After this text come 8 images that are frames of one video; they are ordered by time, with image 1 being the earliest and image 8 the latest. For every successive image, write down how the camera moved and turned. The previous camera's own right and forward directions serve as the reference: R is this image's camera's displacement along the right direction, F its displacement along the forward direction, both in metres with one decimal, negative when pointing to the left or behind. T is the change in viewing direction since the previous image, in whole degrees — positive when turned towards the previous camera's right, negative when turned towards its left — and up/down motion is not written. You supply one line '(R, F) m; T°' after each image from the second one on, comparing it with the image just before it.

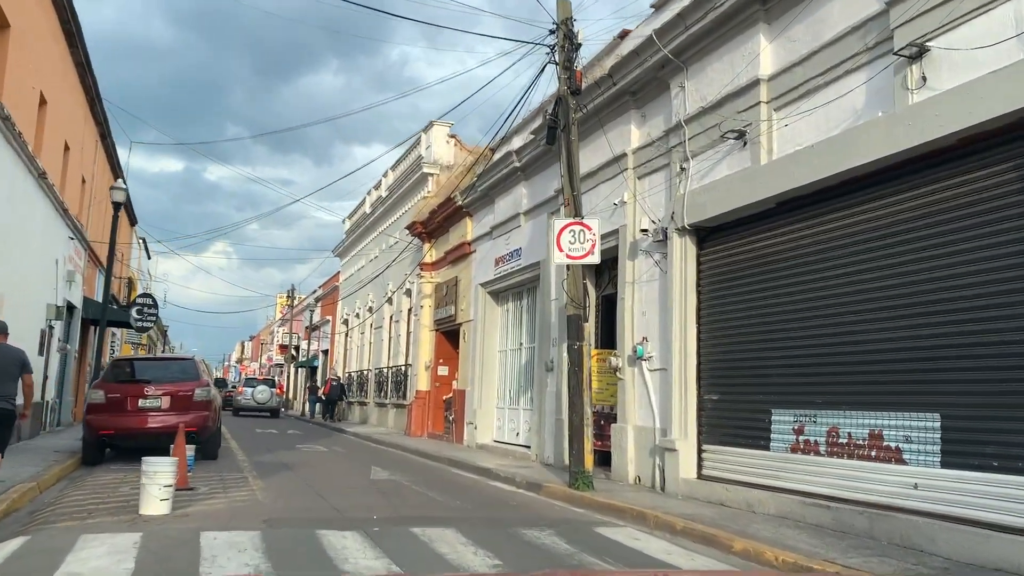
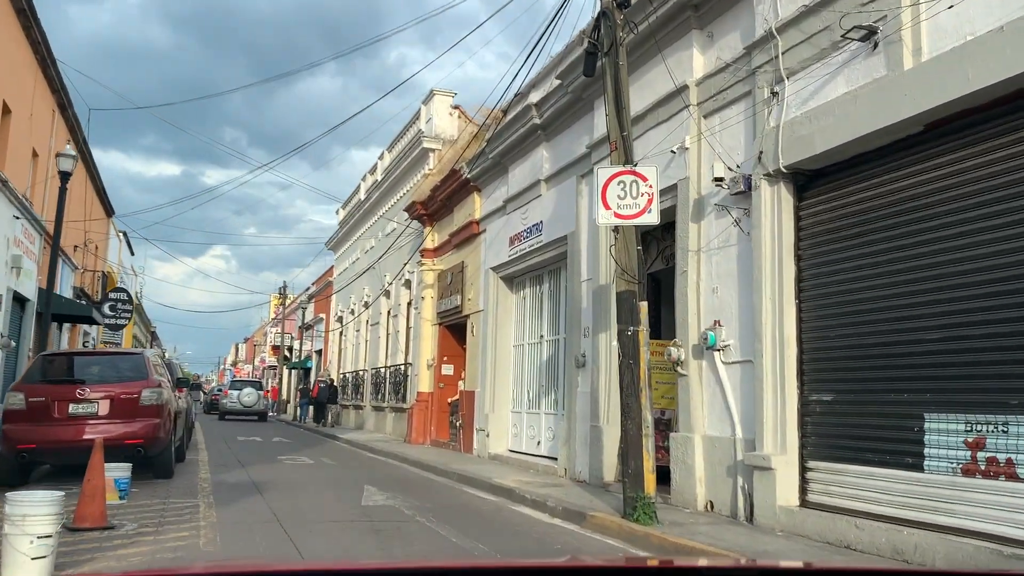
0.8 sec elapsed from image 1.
(-0.4, +2.8) m; 0°
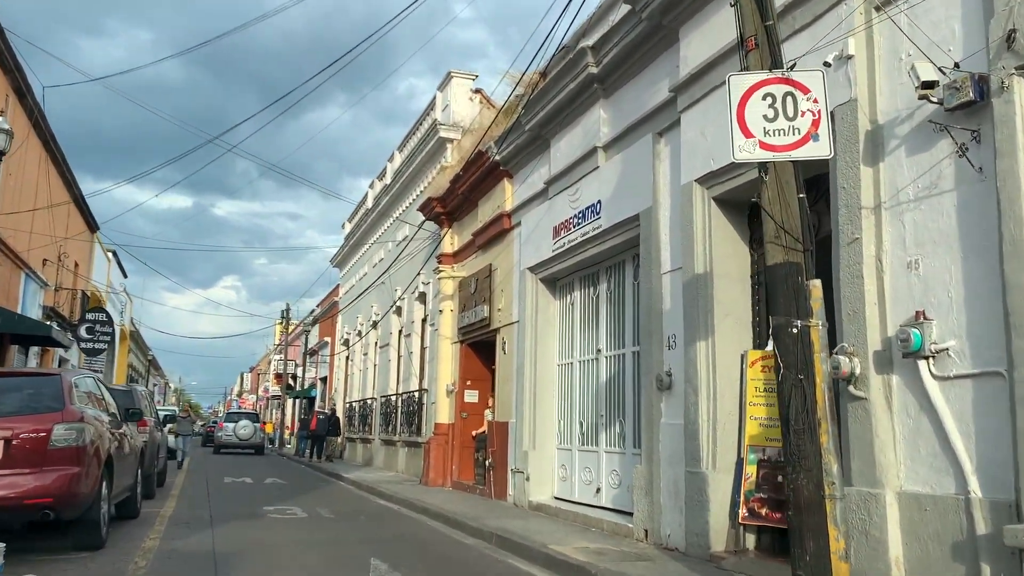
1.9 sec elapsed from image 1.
(-0.5, +3.3) m; -1°
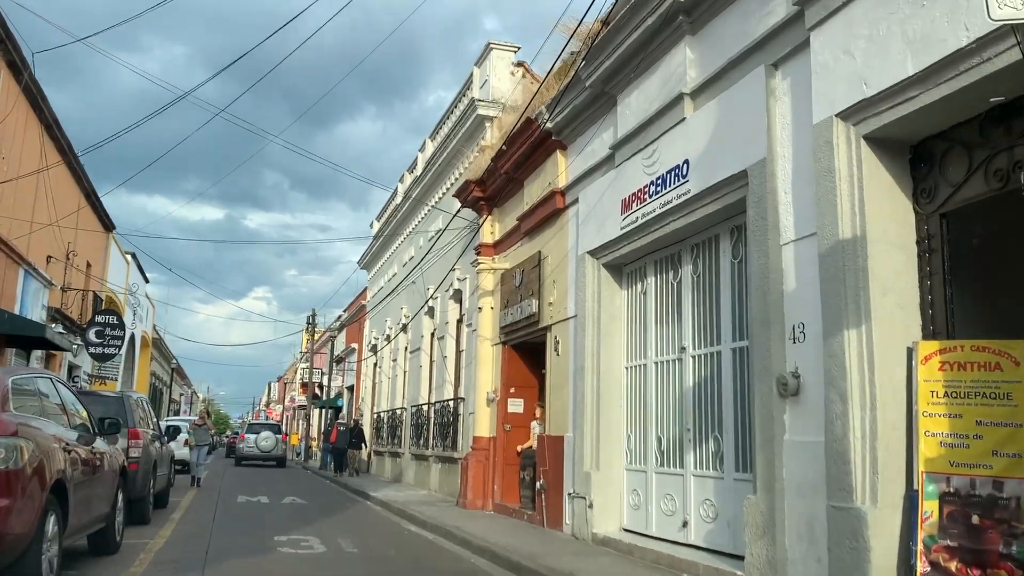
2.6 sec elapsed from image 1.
(-0.4, +2.2) m; -2°
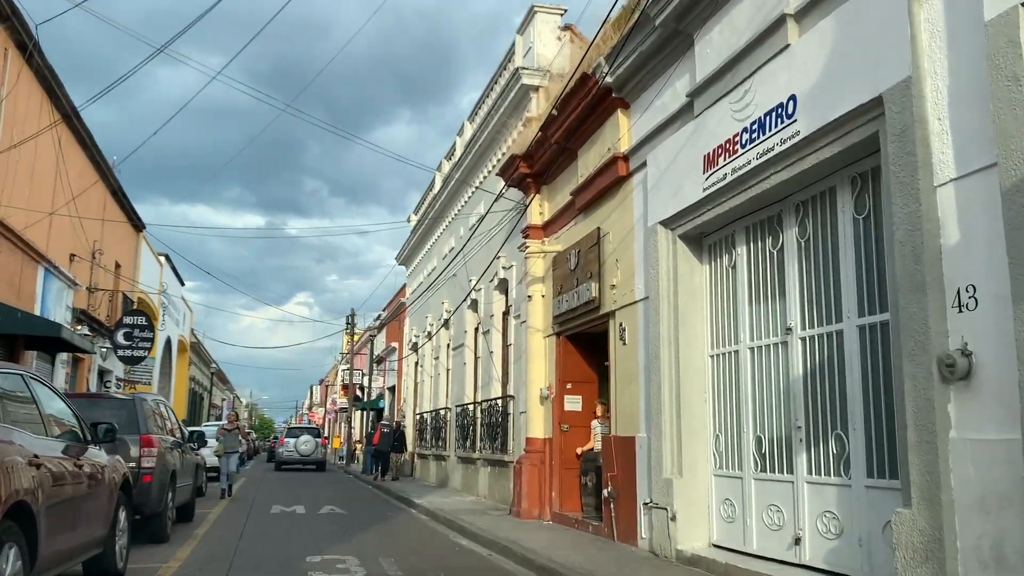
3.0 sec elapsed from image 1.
(-0.3, +1.5) m; -3°
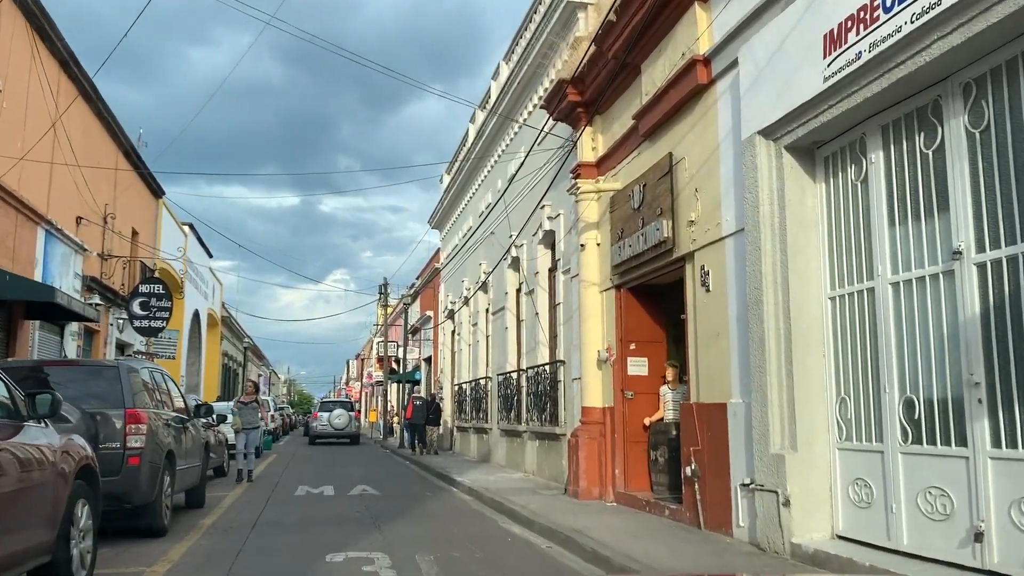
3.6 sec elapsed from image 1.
(-0.3, +1.9) m; -2°
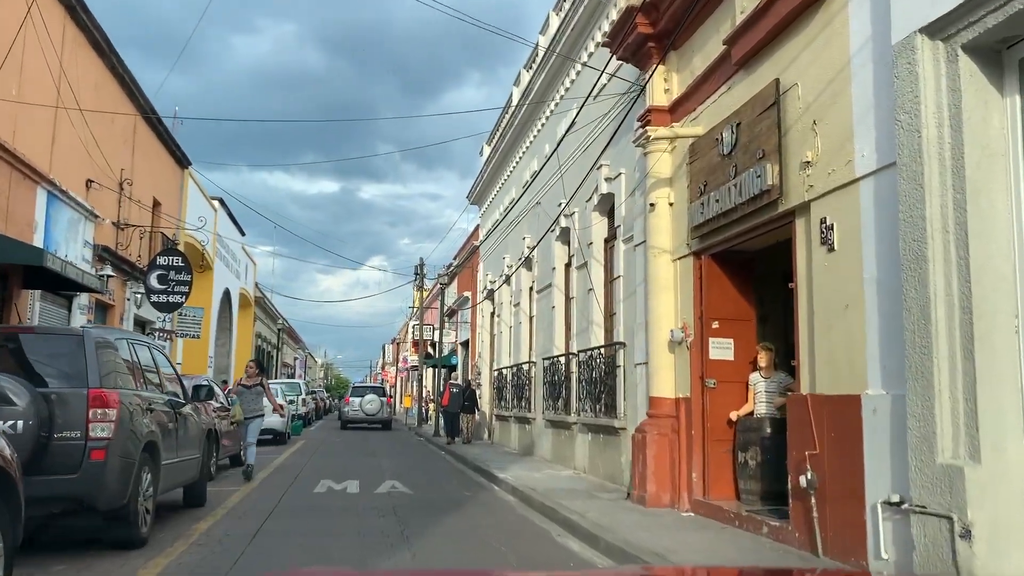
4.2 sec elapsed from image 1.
(-0.2, +1.9) m; -2°
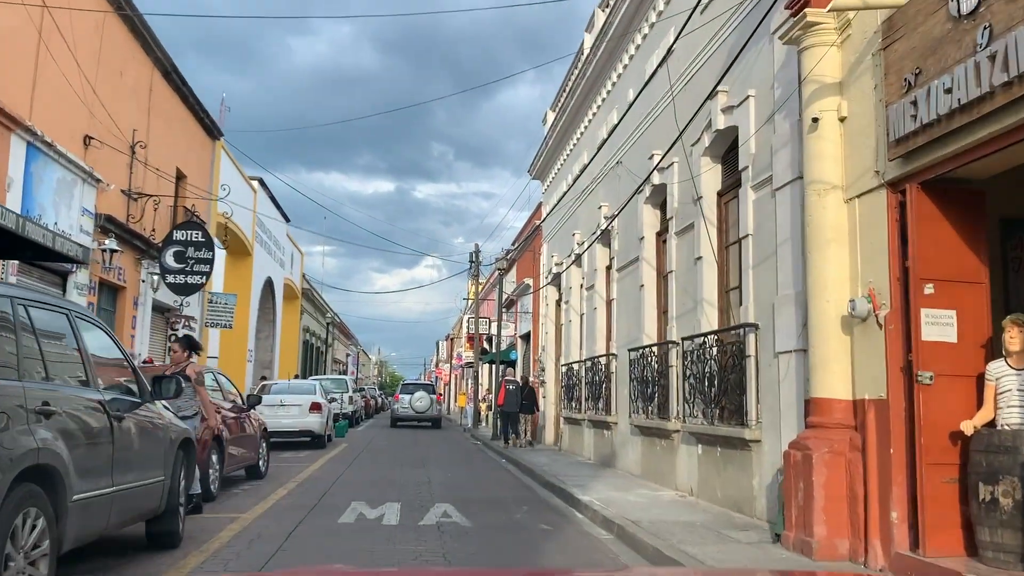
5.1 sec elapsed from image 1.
(-0.4, +3.0) m; -4°
